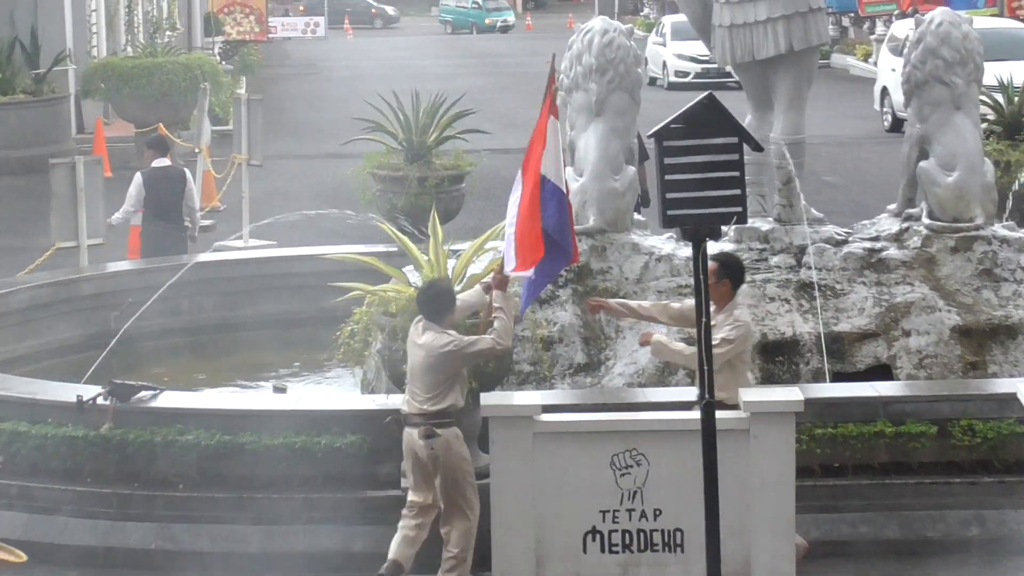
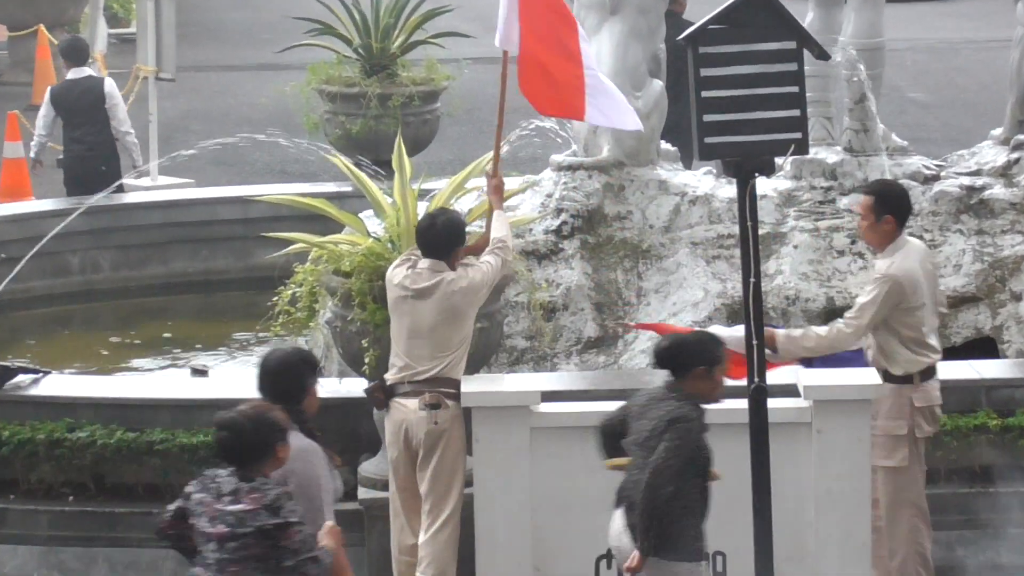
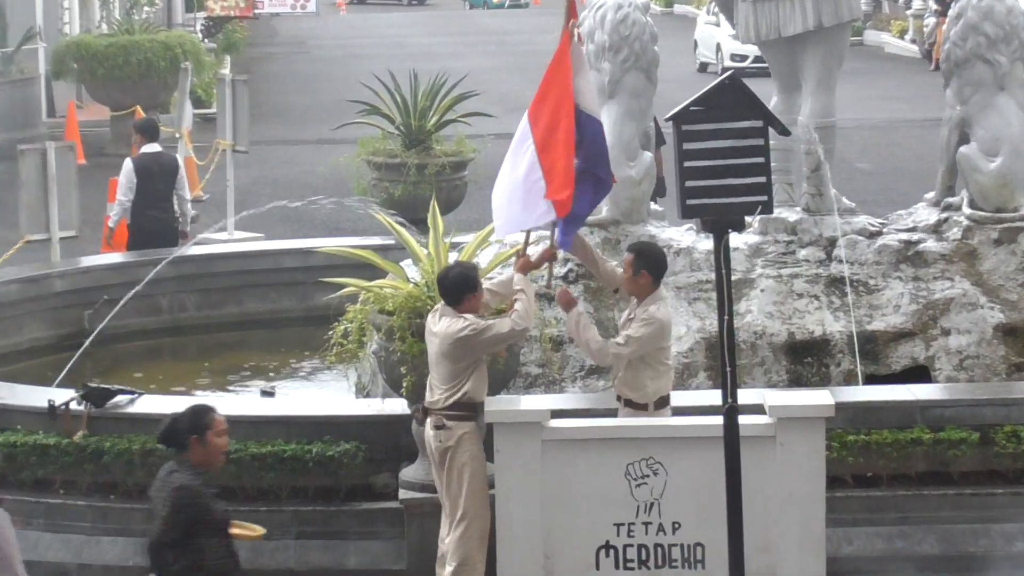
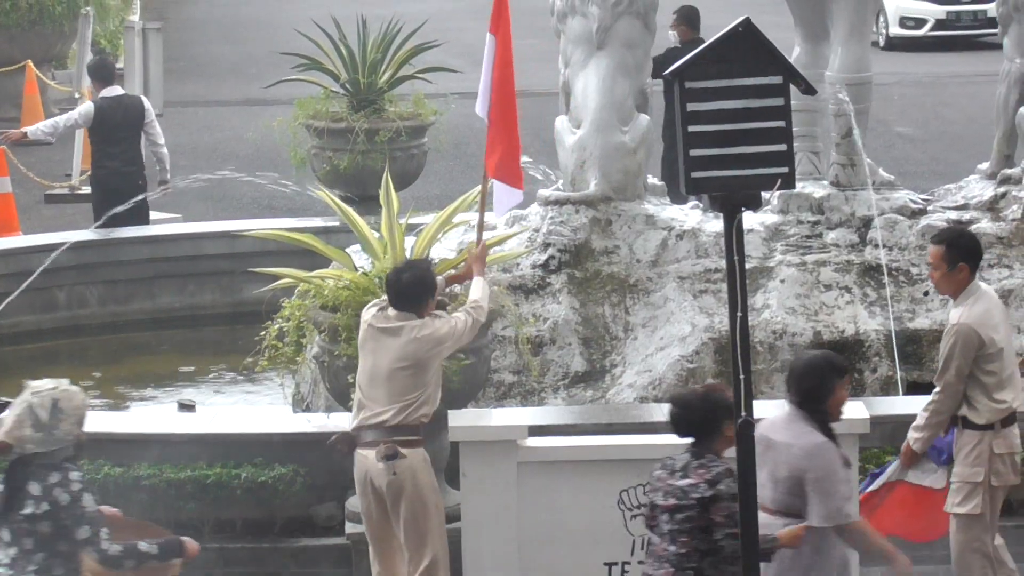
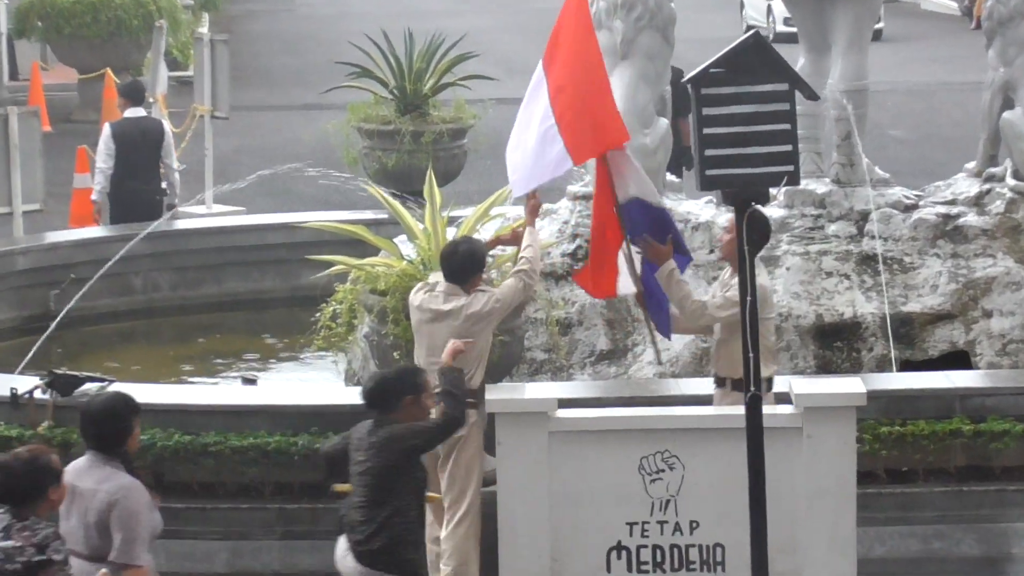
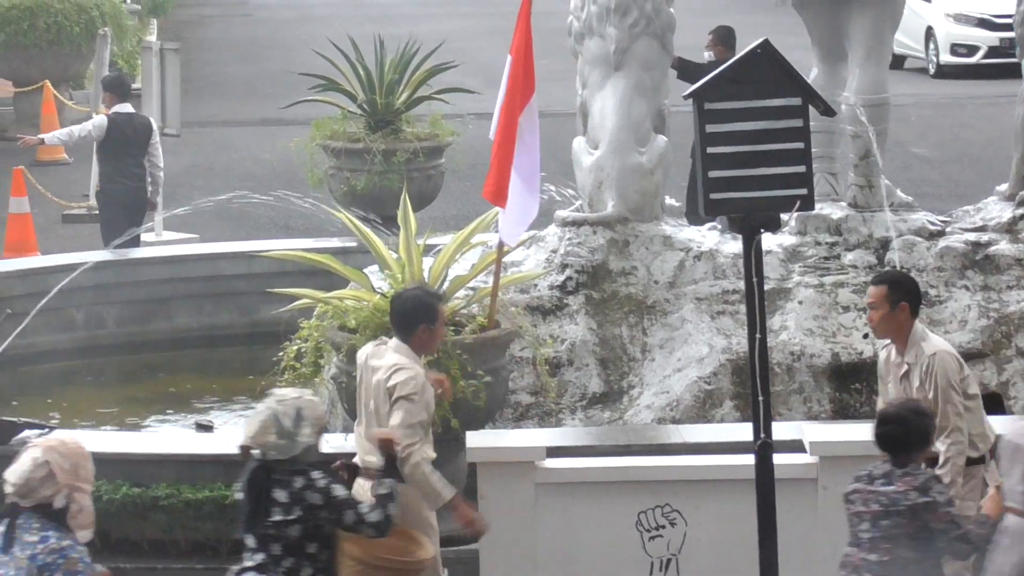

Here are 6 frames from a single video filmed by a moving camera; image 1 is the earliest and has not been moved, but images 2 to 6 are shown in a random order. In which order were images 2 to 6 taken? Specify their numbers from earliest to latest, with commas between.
3, 5, 2, 4, 6
